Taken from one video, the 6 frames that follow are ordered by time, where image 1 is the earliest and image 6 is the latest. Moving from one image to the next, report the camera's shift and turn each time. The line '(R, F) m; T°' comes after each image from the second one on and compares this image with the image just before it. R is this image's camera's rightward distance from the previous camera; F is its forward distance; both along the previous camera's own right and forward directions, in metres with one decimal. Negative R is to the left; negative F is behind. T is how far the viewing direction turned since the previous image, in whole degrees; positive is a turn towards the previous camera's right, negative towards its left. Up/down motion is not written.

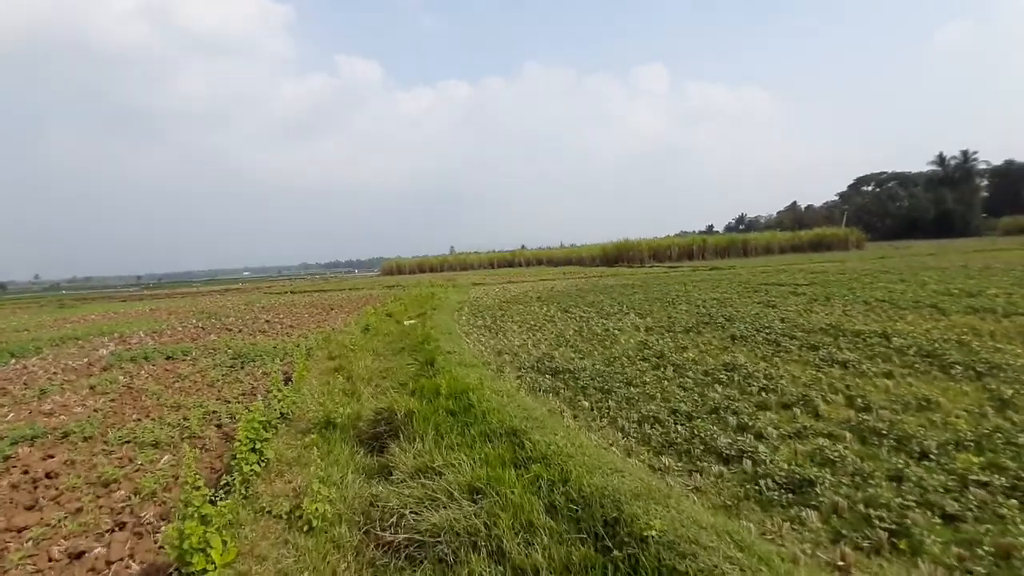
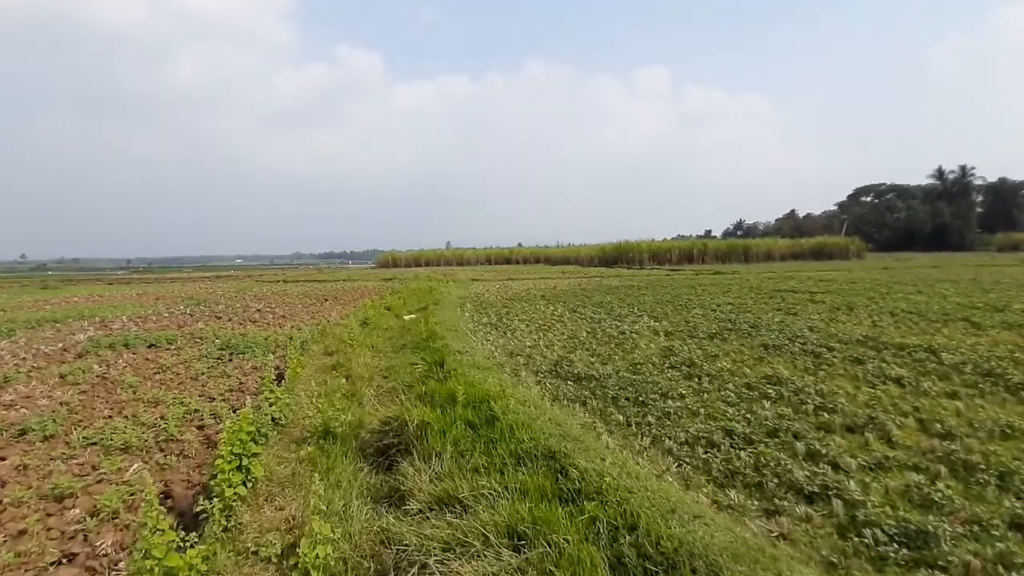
(-0.4, +0.8) m; +1°
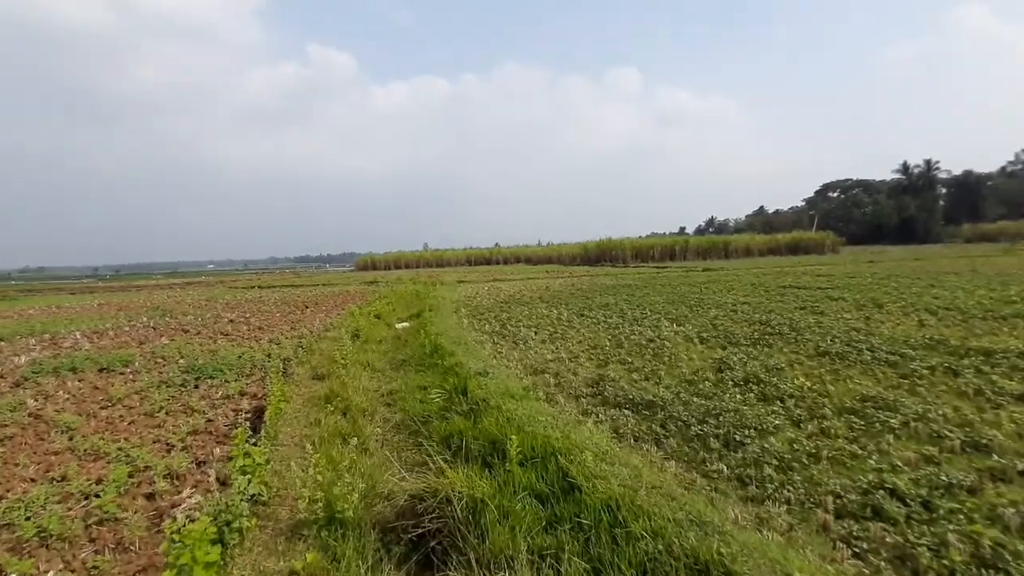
(-0.7, +1.4) m; +2°
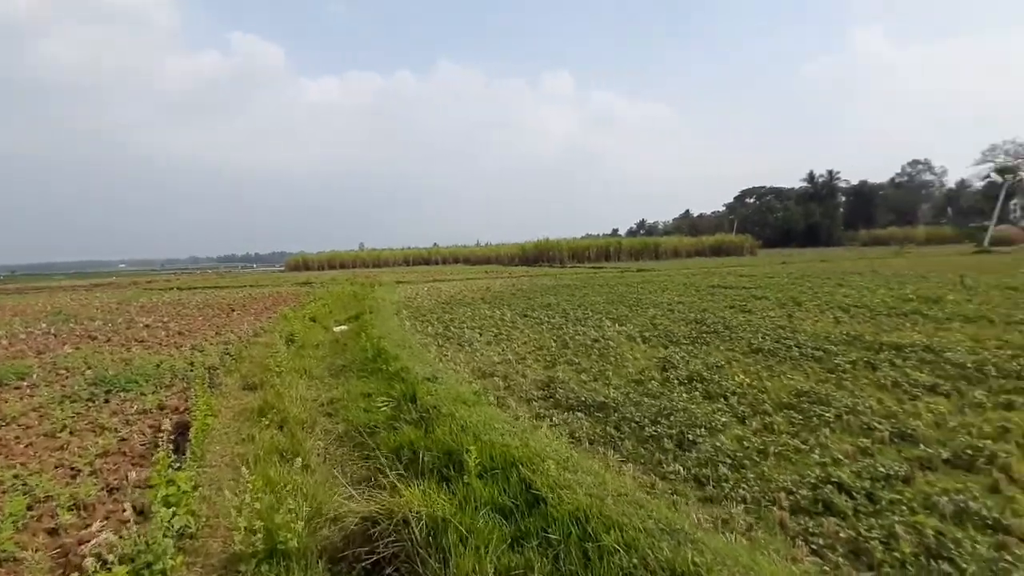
(-0.1, +0.2) m; +7°
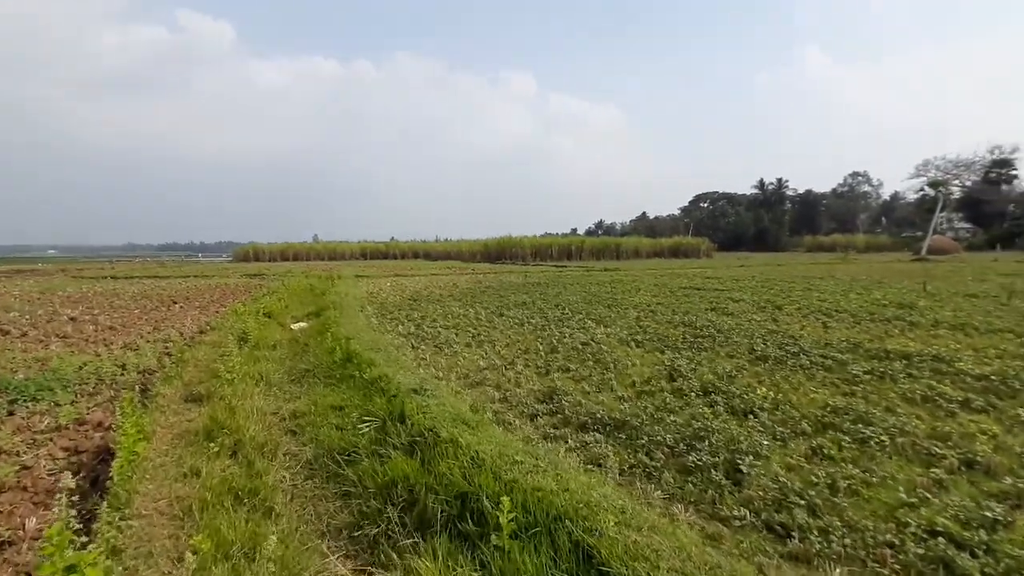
(-0.5, +0.9) m; +5°
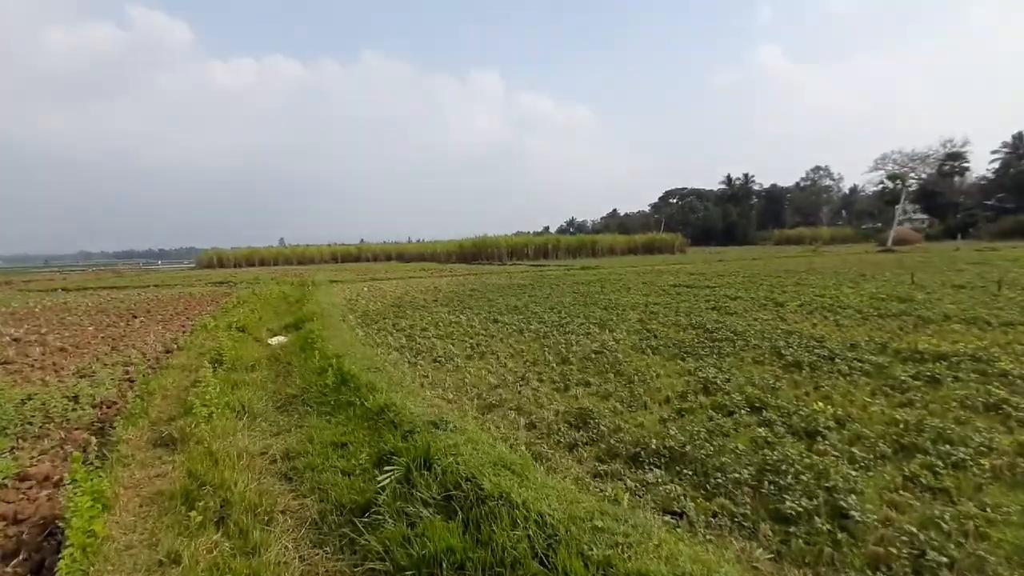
(-0.5, +0.8) m; +3°
